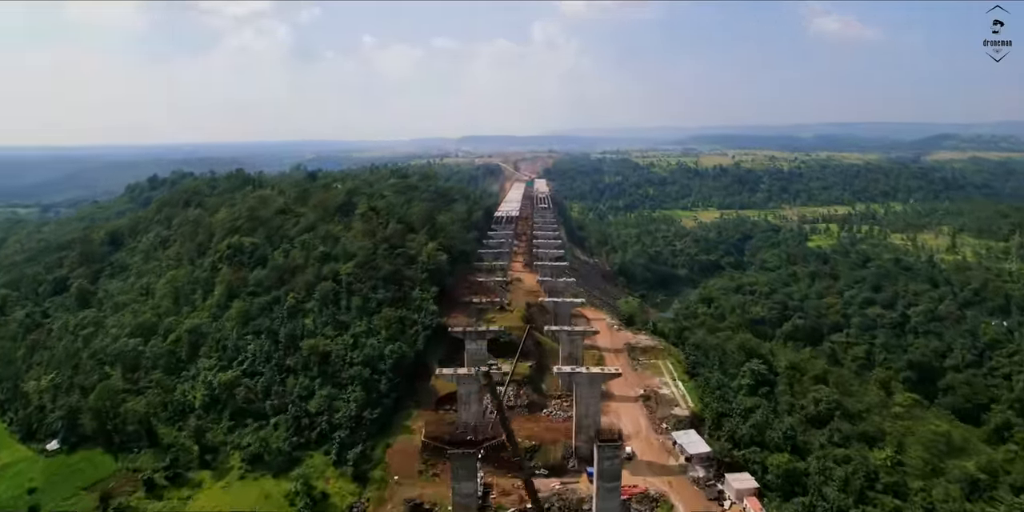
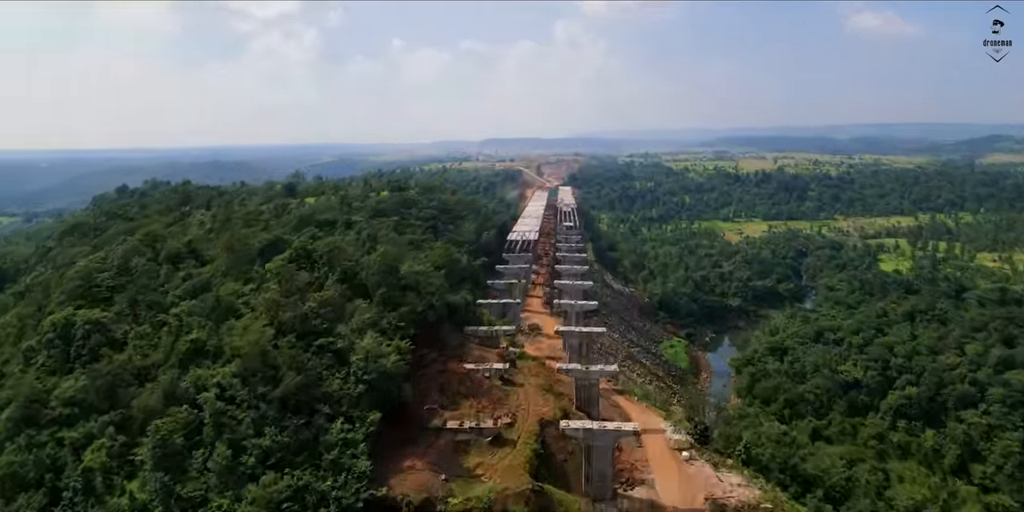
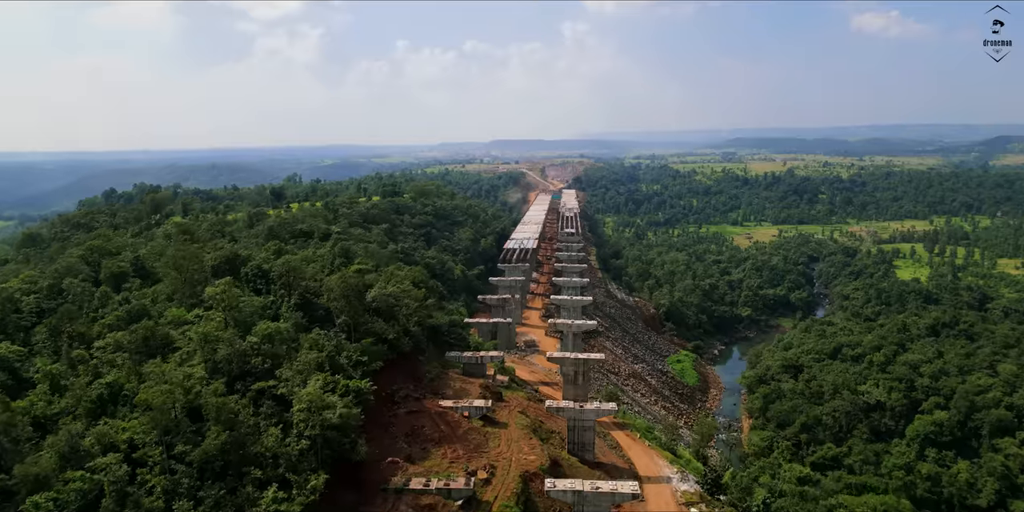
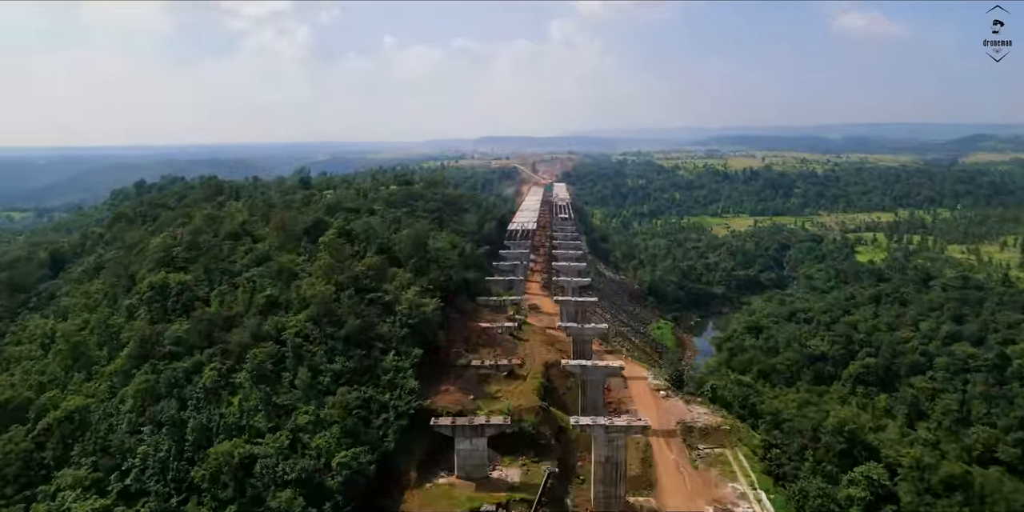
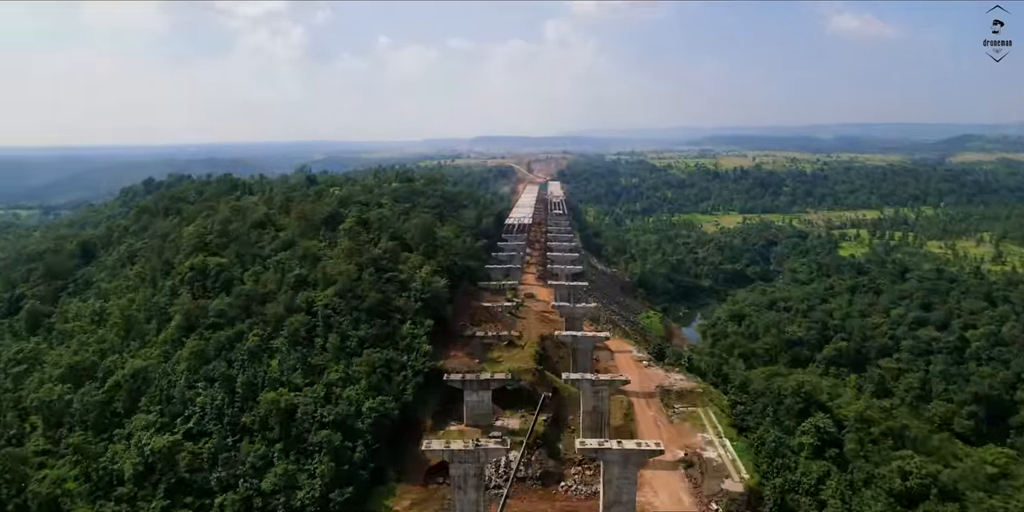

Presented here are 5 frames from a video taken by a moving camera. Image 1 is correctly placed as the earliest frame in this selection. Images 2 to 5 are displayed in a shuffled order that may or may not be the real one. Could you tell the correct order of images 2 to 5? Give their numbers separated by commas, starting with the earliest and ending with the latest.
5, 4, 2, 3
